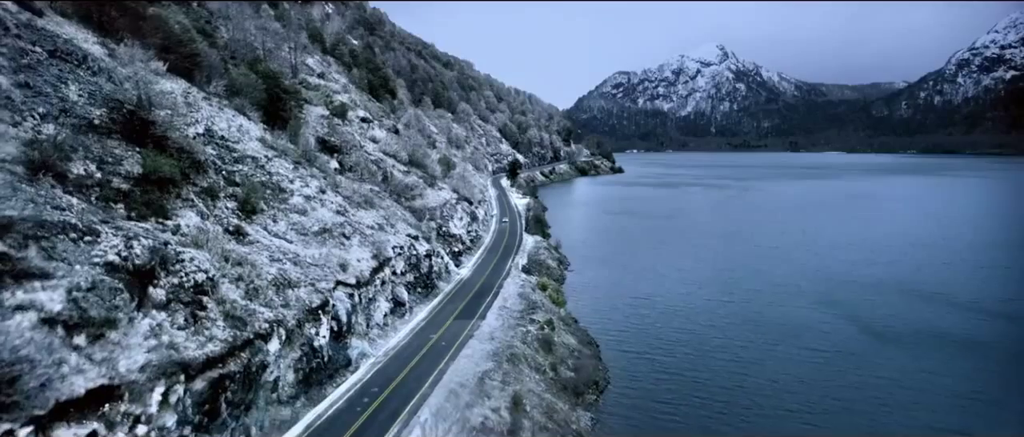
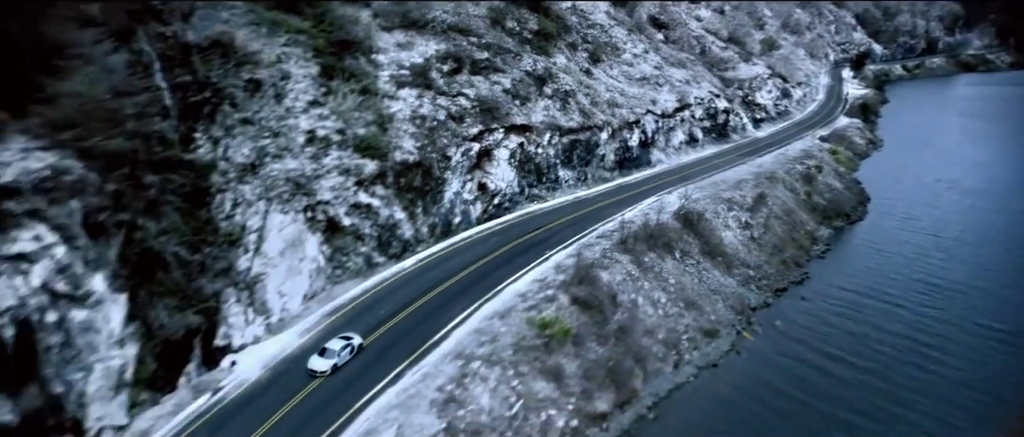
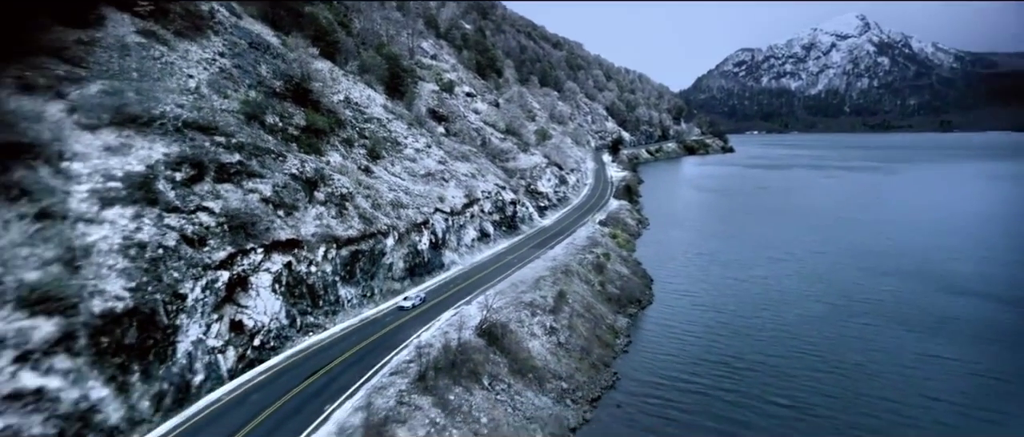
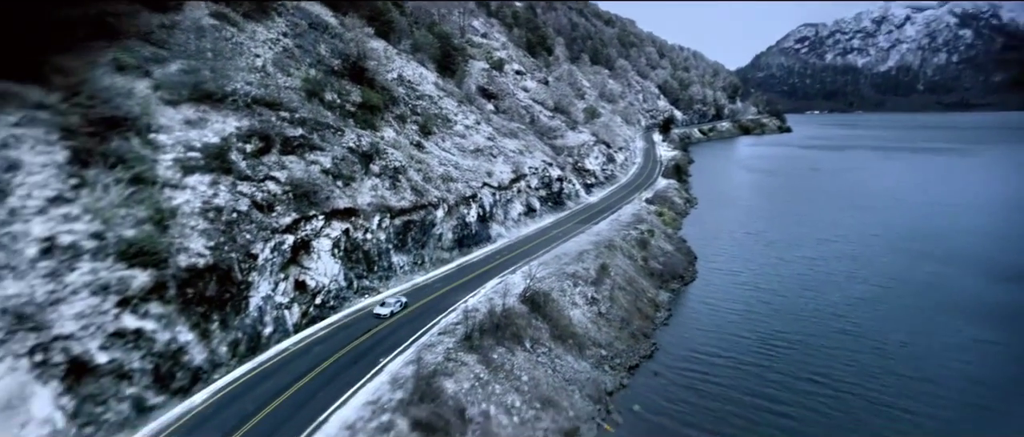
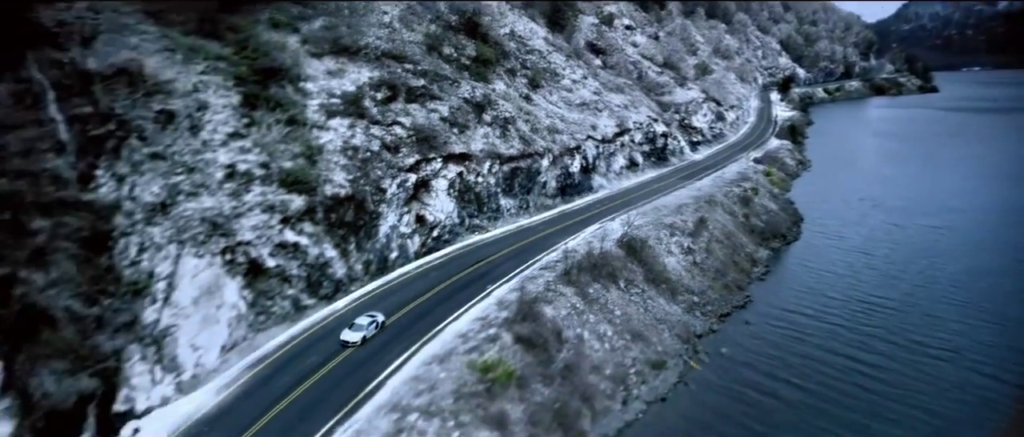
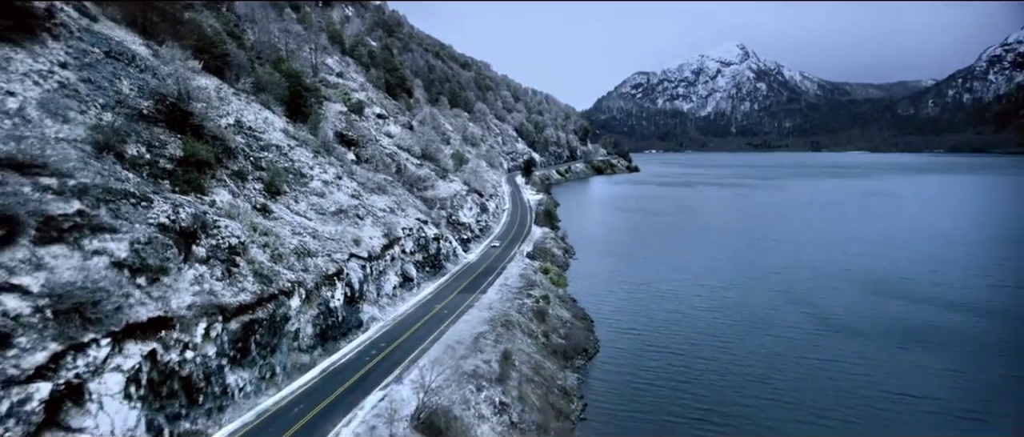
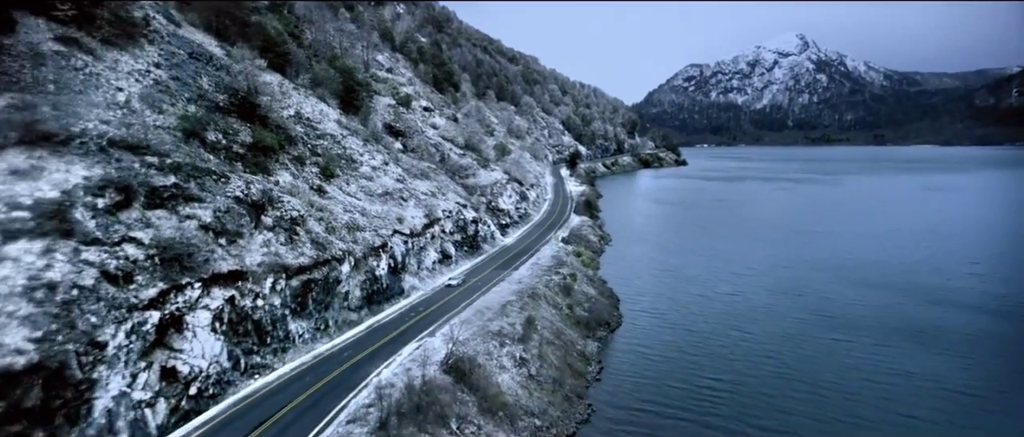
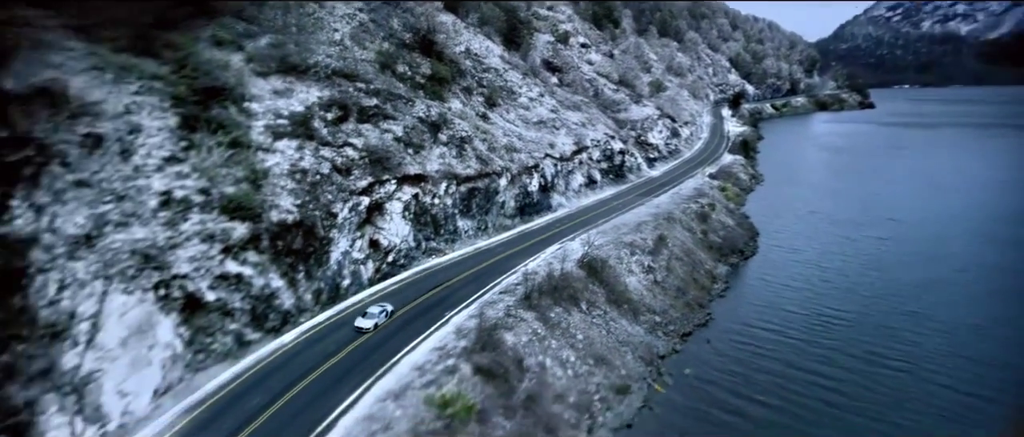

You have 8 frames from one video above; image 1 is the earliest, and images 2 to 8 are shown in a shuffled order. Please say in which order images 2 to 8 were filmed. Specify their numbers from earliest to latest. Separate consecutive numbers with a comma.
6, 7, 3, 4, 8, 5, 2
